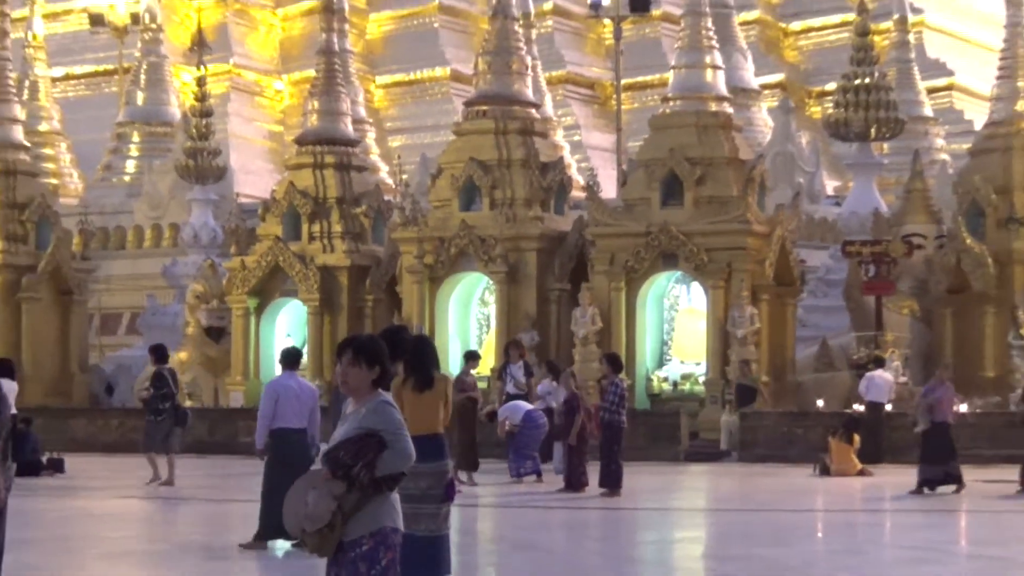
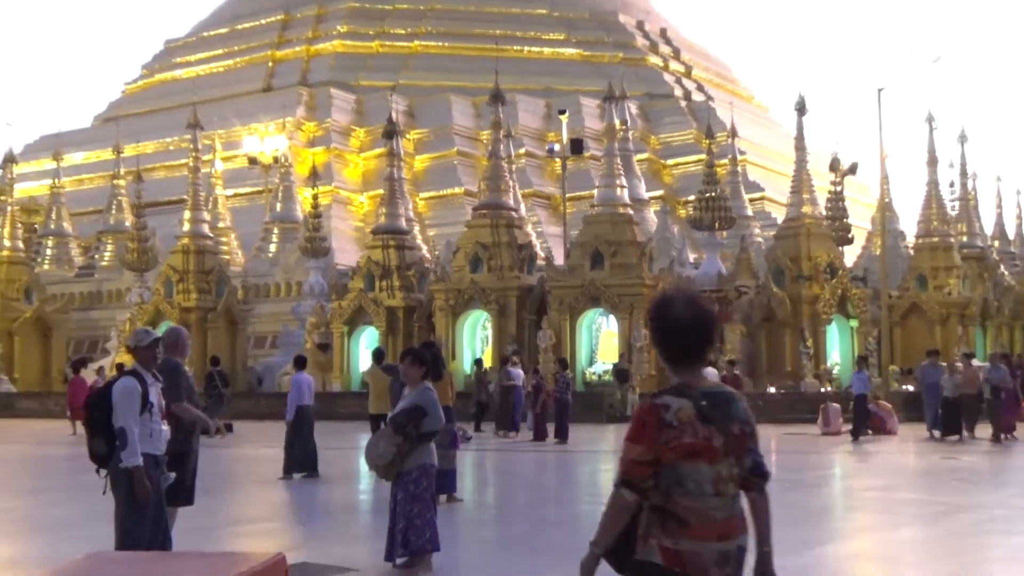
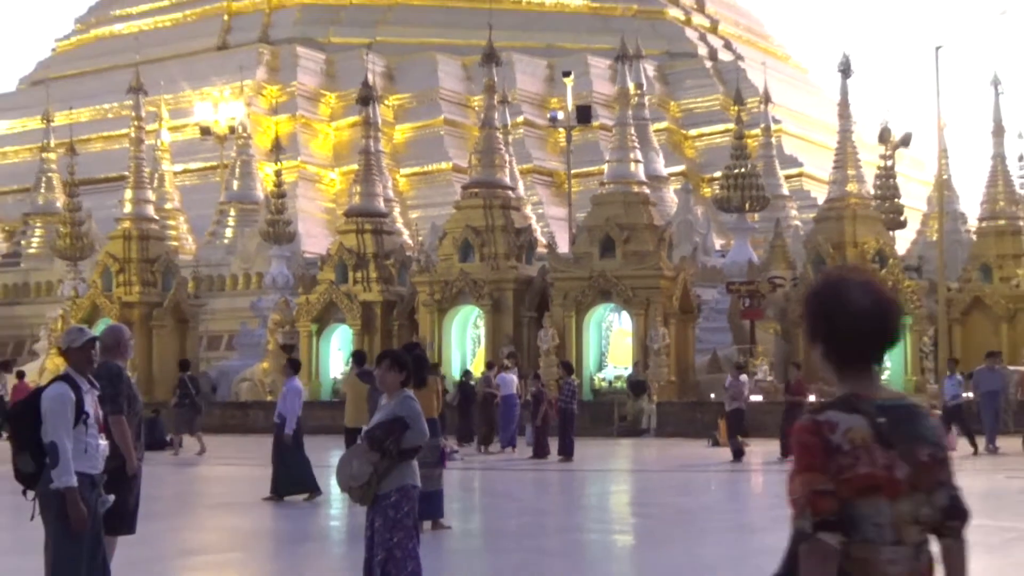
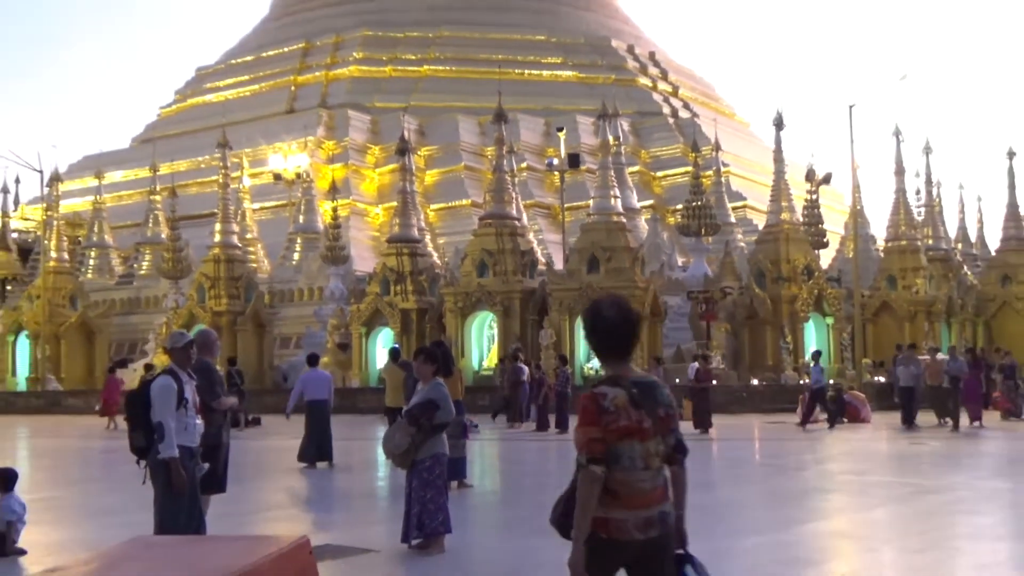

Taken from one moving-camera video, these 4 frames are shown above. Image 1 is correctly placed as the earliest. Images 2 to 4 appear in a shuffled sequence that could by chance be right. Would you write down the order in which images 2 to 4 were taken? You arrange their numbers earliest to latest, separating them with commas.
3, 2, 4
